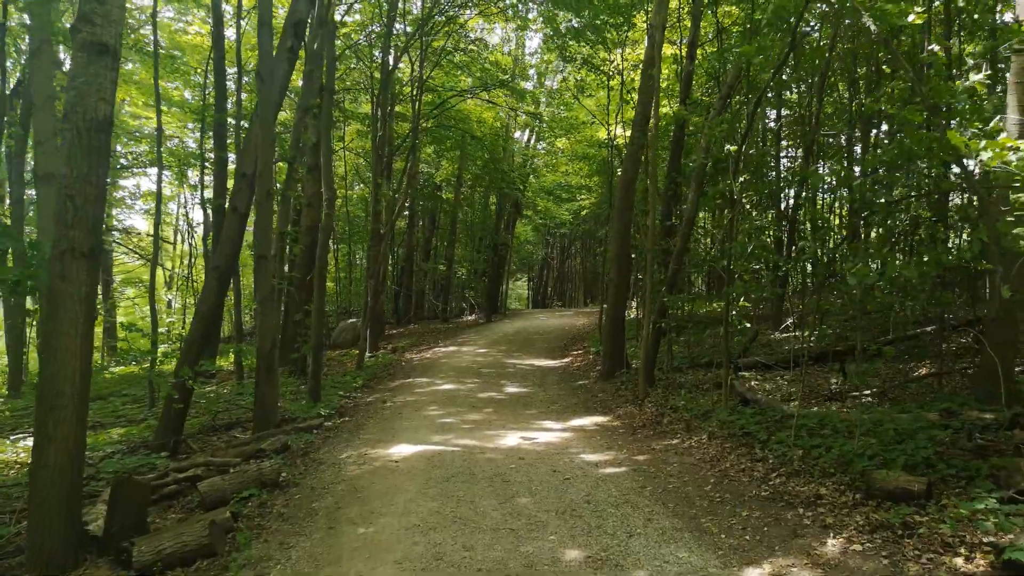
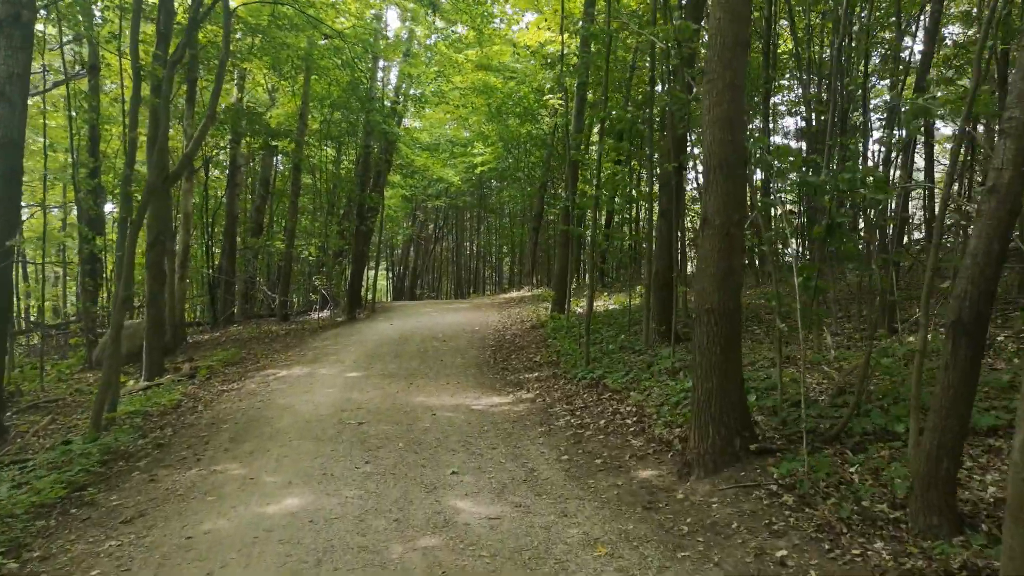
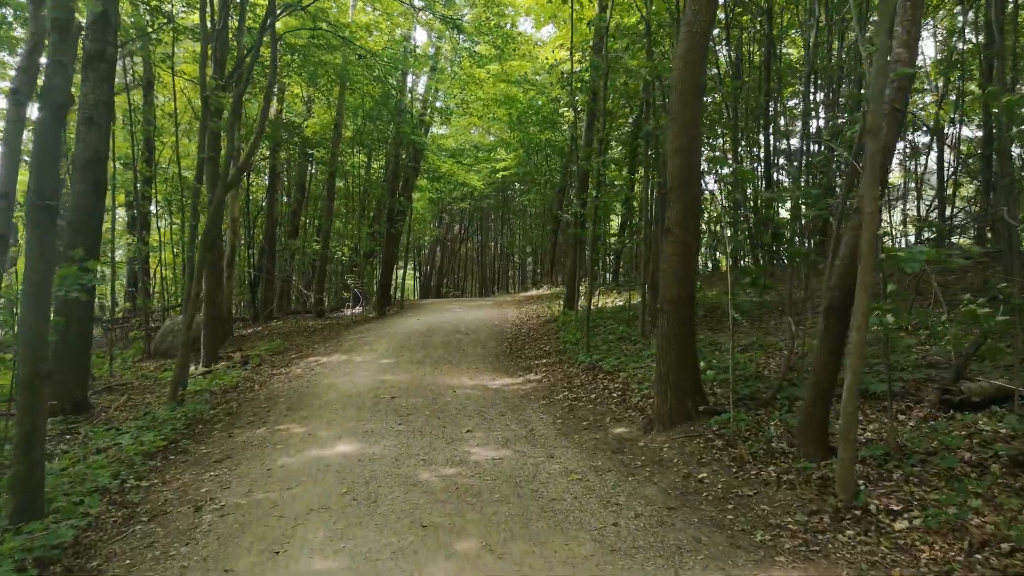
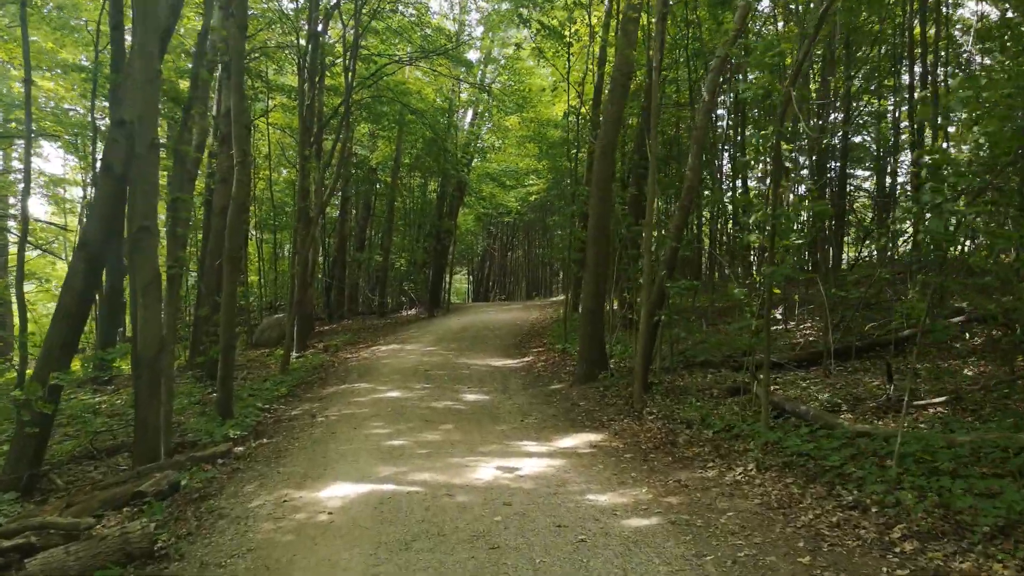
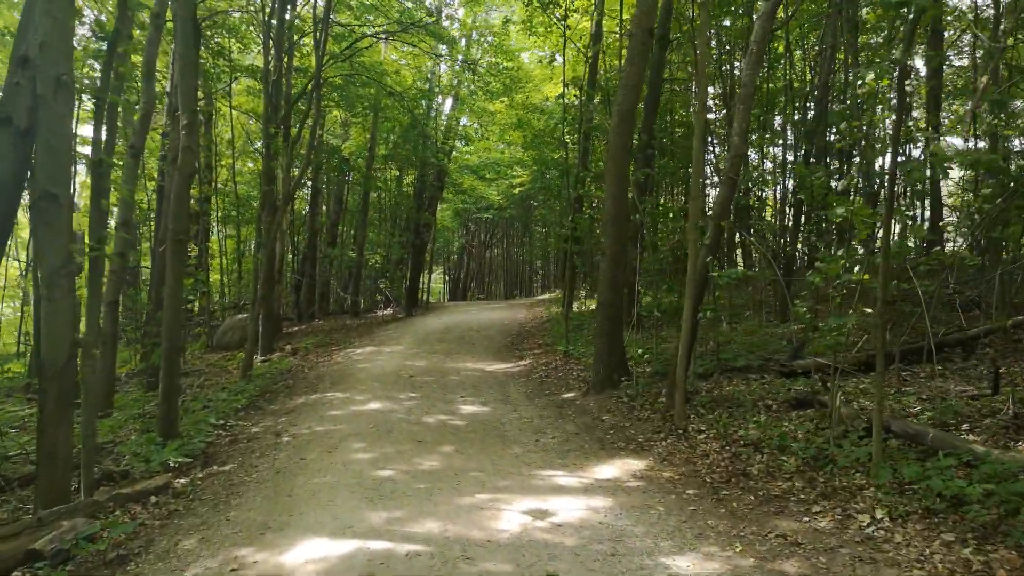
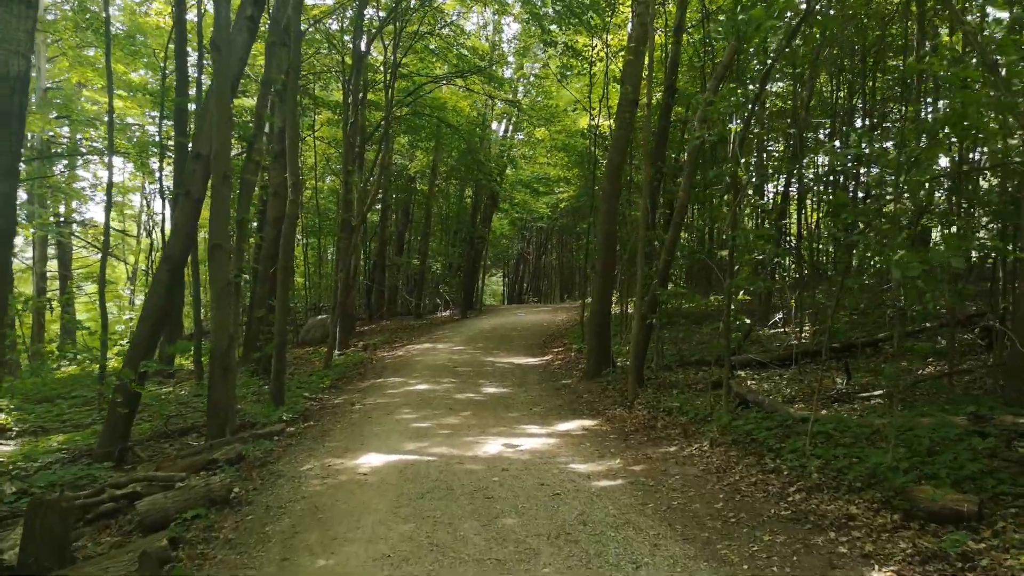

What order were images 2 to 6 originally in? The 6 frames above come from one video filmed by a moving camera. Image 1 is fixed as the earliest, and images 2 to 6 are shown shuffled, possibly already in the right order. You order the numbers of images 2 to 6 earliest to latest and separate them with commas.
6, 4, 5, 3, 2
